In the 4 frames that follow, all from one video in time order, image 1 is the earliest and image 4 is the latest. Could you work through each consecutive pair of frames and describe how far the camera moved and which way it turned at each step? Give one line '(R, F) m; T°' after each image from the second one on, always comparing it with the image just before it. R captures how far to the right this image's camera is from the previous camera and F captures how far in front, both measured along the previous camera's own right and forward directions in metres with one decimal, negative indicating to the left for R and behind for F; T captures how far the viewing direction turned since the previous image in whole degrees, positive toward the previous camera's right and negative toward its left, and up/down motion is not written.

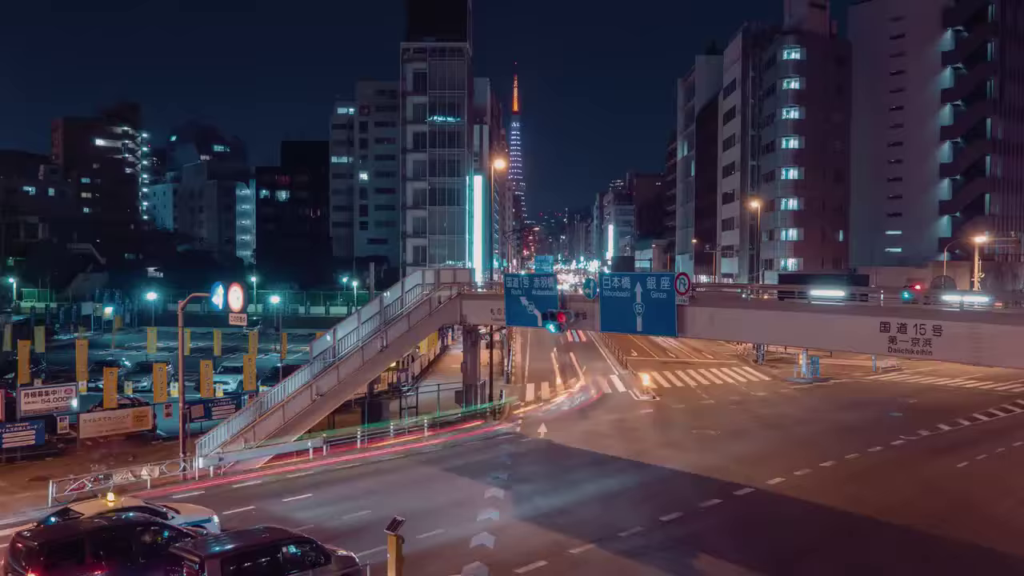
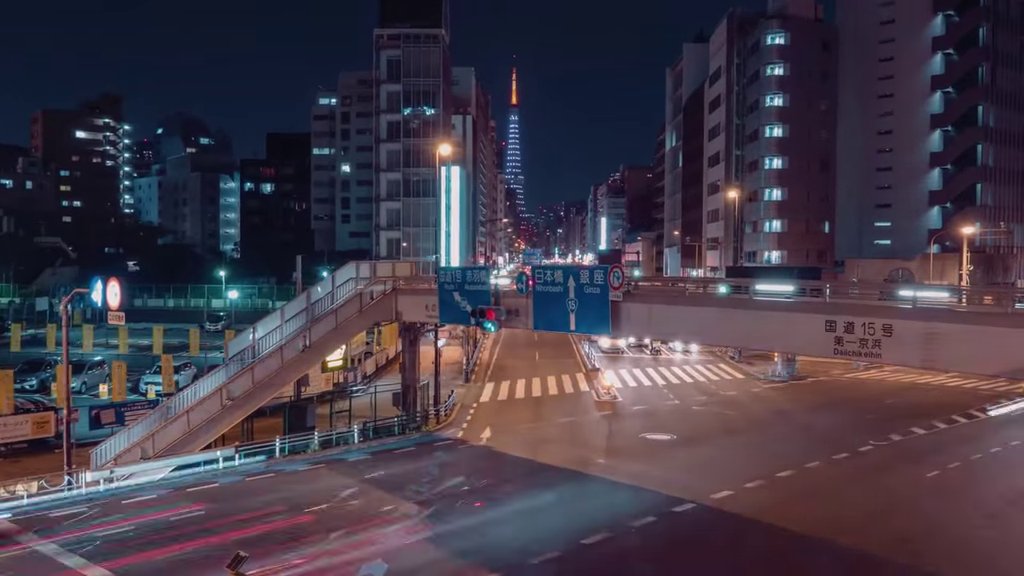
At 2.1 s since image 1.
(+2.4, +2.2) m; 0°
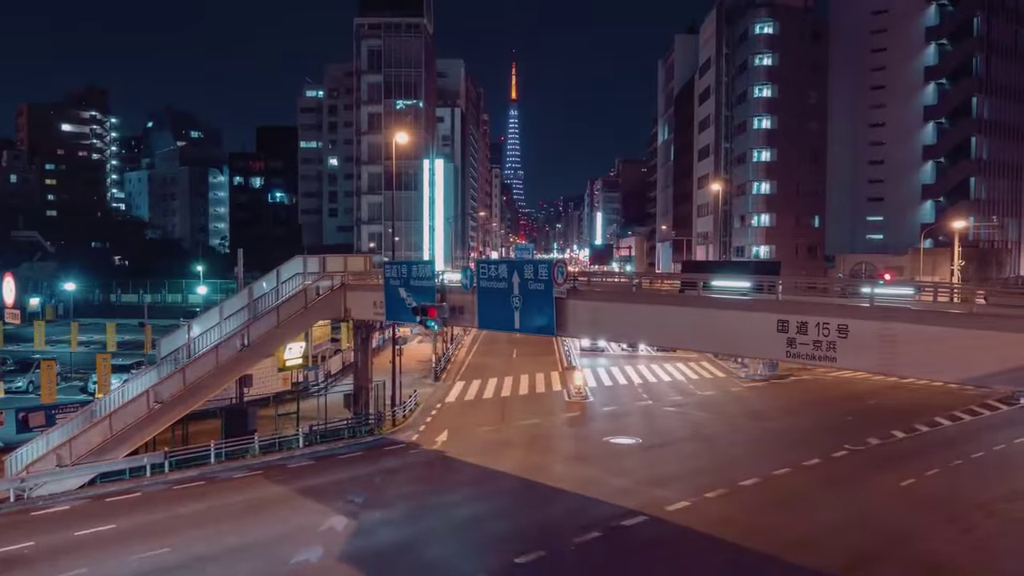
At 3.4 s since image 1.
(+1.7, +1.5) m; 0°
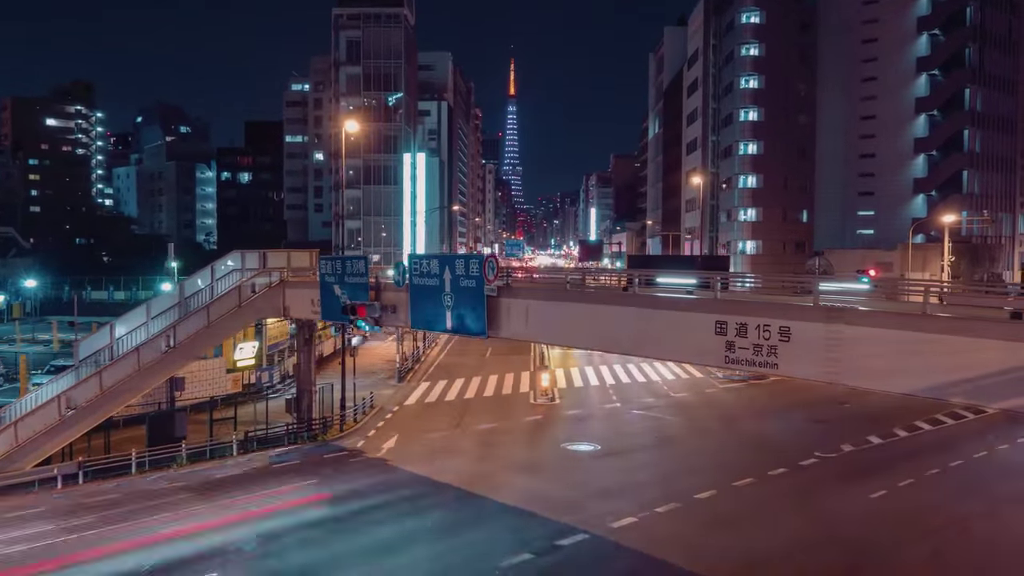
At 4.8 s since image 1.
(+1.7, +1.6) m; 0°
